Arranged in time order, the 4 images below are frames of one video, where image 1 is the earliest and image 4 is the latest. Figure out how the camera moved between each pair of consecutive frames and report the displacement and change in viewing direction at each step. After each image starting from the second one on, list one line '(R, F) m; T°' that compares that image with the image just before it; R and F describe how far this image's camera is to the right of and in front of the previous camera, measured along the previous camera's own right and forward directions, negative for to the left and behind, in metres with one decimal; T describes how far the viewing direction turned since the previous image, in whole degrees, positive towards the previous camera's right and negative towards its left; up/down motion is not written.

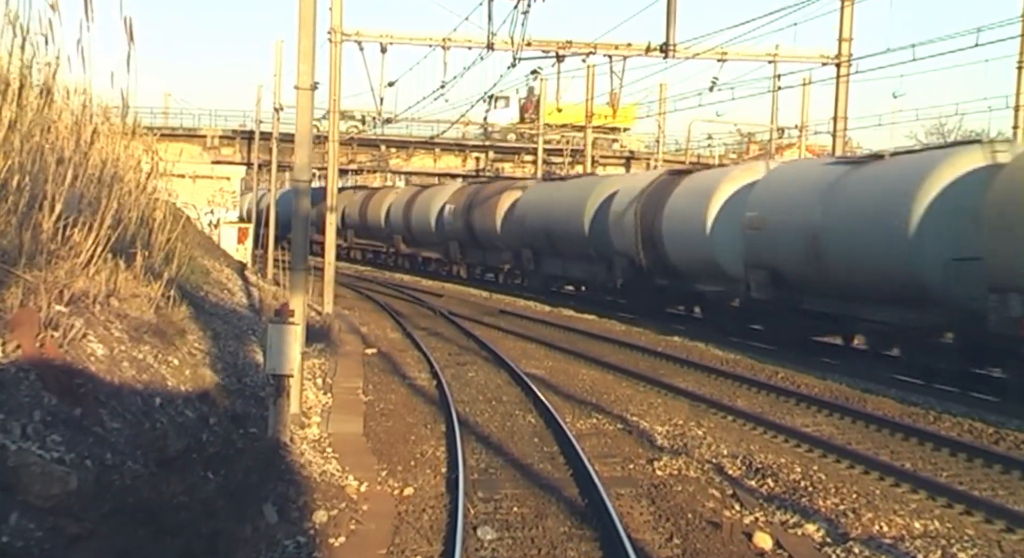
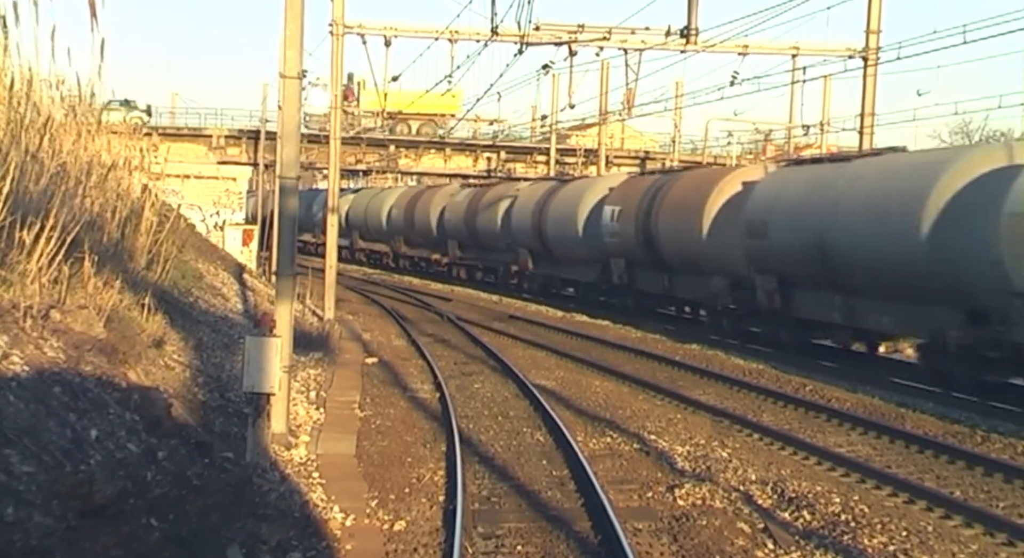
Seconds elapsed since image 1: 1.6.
(+0.1, +1.1) m; -1°
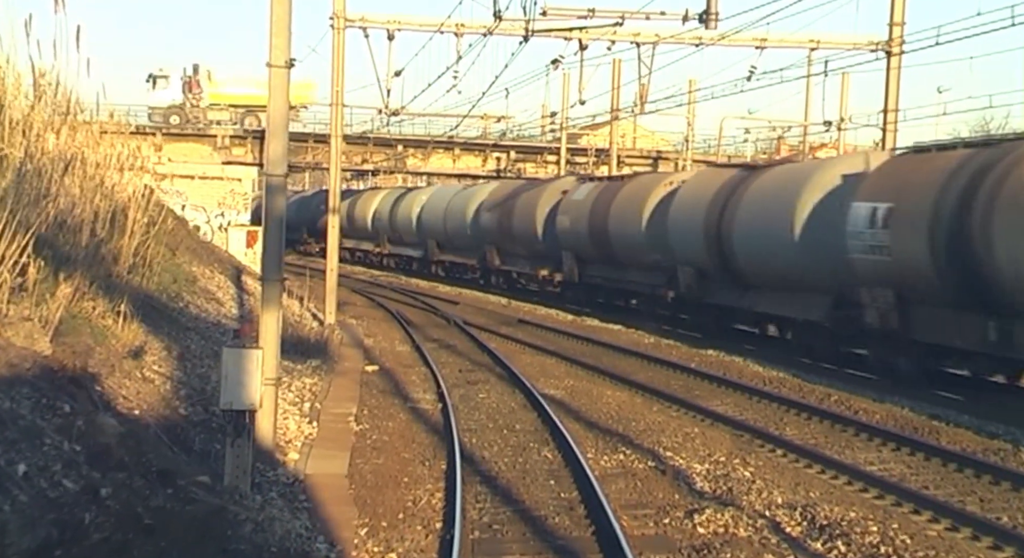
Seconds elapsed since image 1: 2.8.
(+0.1, +0.9) m; -1°
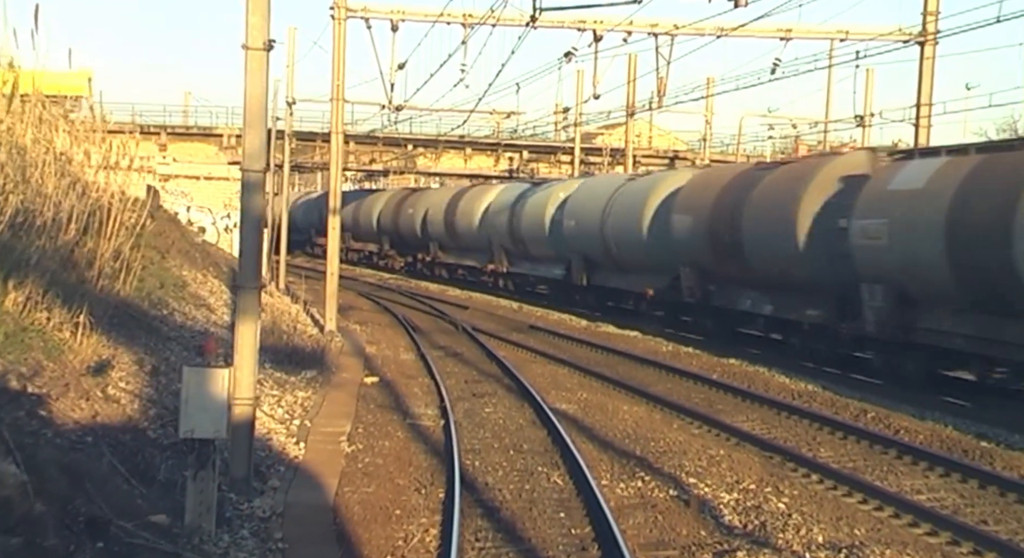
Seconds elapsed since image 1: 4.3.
(+0.1, +1.2) m; -1°
